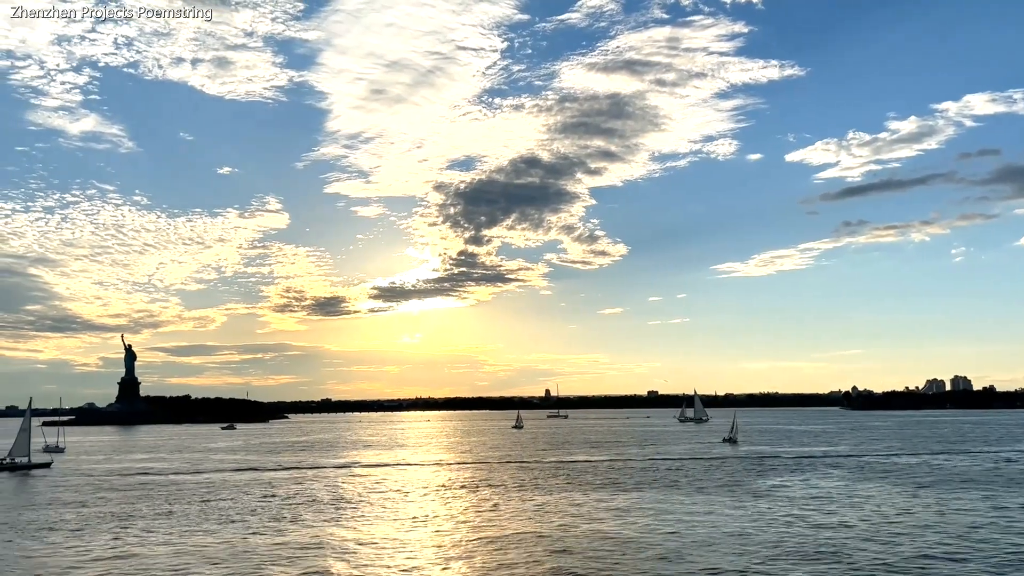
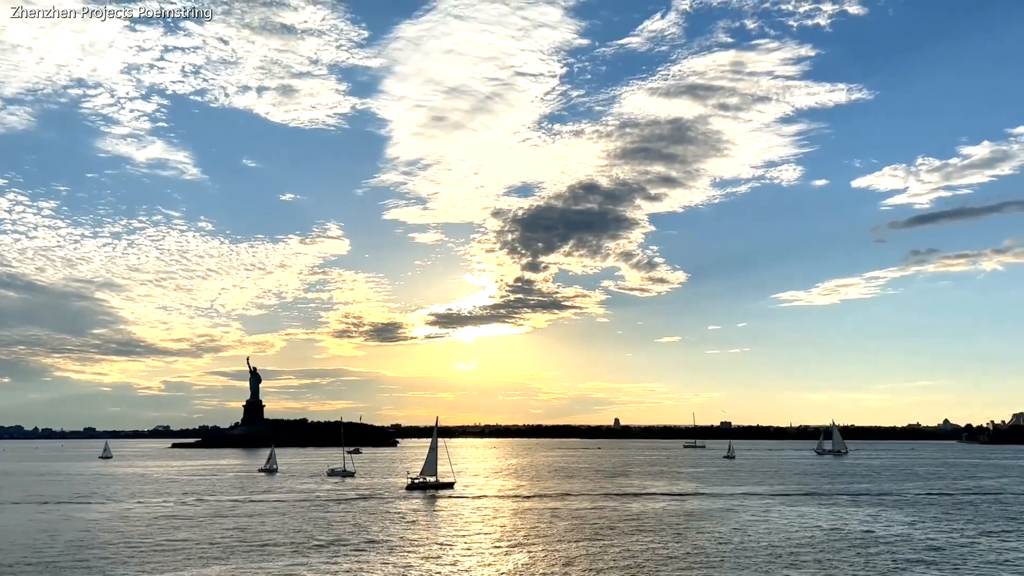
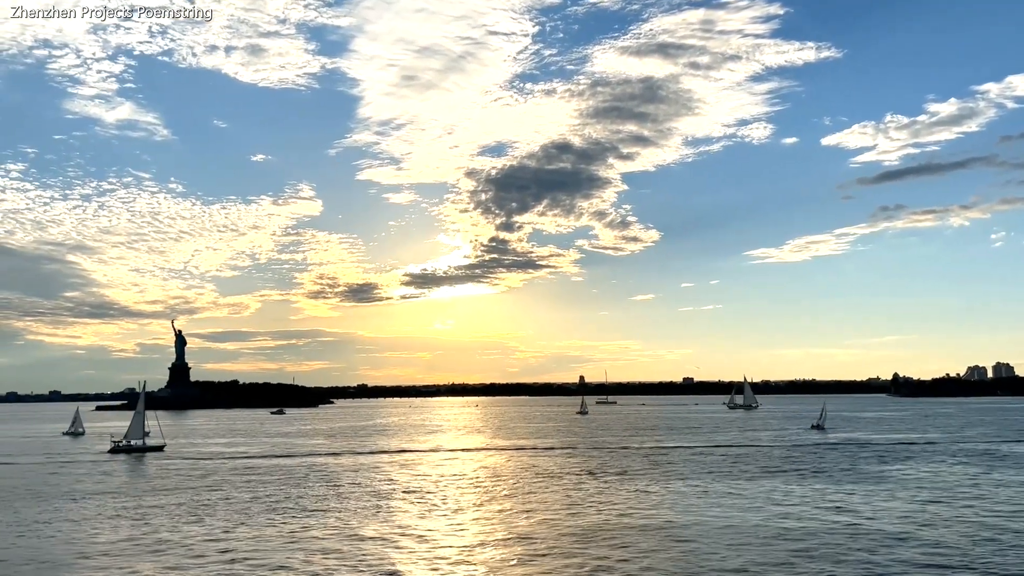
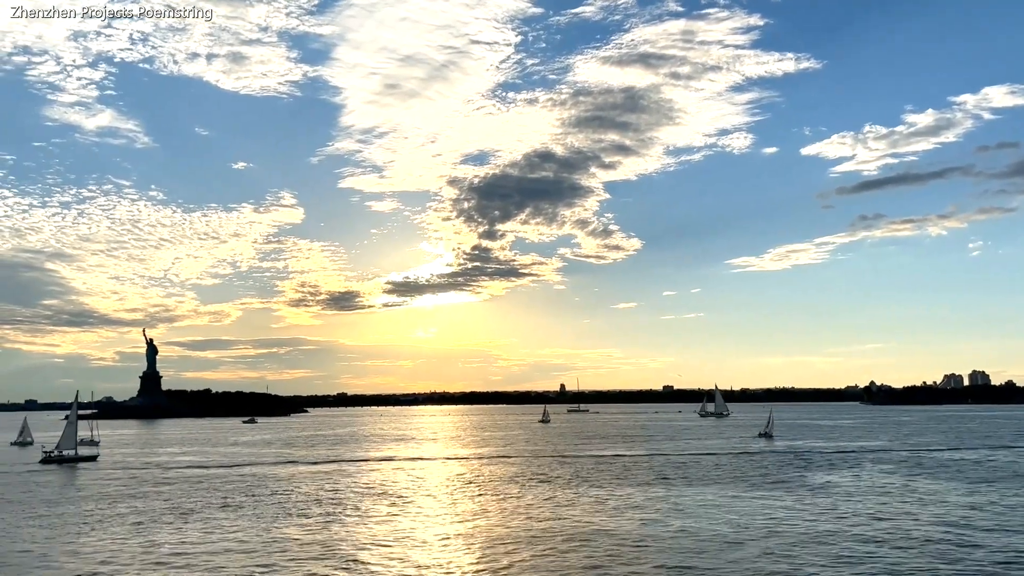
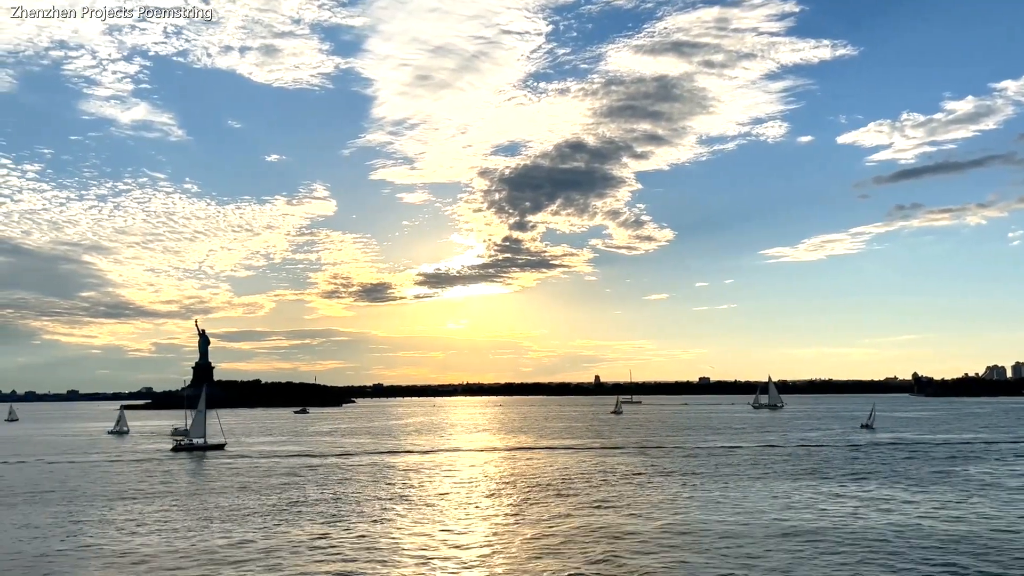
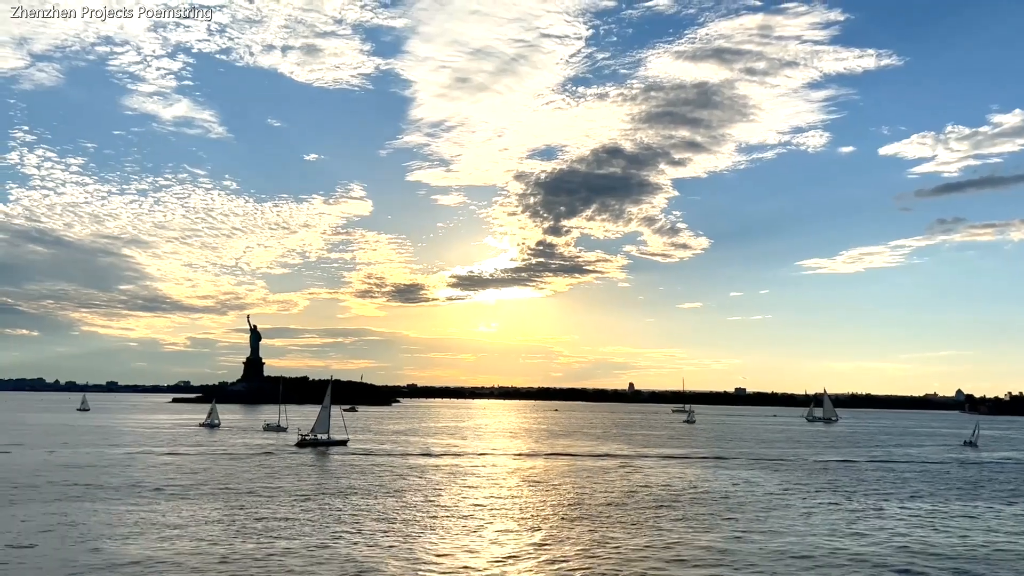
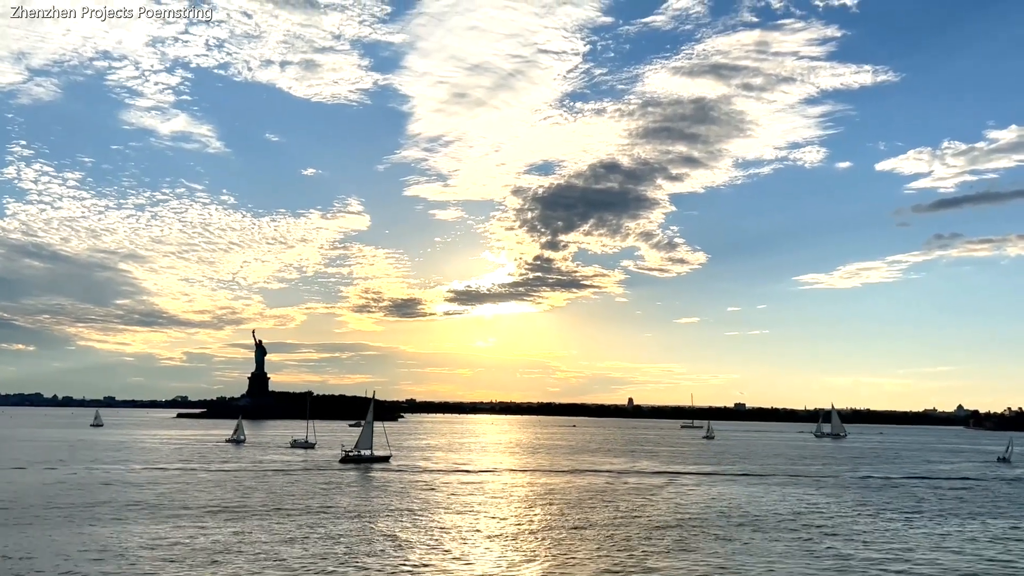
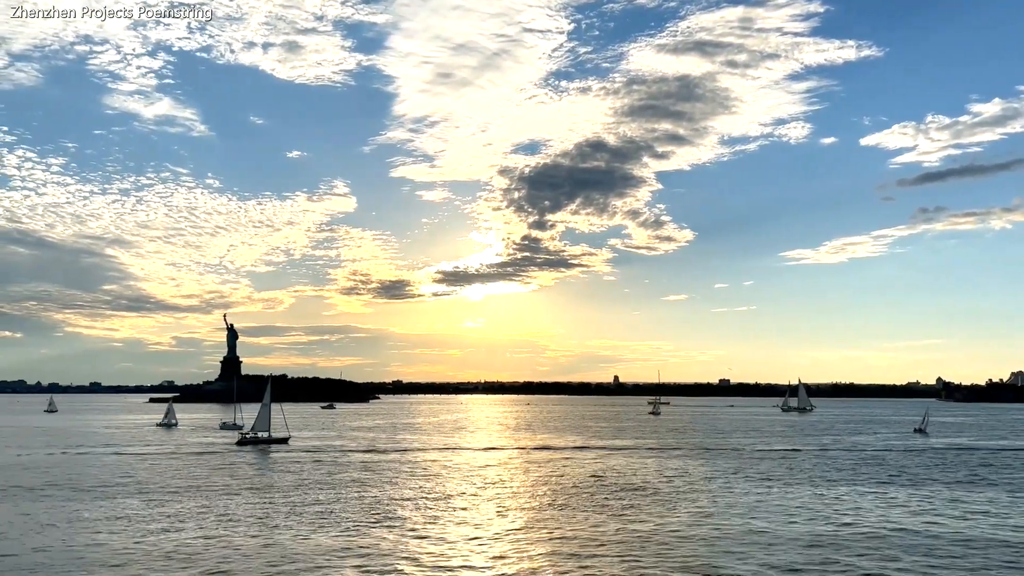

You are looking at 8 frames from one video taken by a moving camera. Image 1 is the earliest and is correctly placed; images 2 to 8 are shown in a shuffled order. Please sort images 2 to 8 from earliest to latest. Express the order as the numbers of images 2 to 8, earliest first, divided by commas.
4, 3, 5, 8, 6, 7, 2
